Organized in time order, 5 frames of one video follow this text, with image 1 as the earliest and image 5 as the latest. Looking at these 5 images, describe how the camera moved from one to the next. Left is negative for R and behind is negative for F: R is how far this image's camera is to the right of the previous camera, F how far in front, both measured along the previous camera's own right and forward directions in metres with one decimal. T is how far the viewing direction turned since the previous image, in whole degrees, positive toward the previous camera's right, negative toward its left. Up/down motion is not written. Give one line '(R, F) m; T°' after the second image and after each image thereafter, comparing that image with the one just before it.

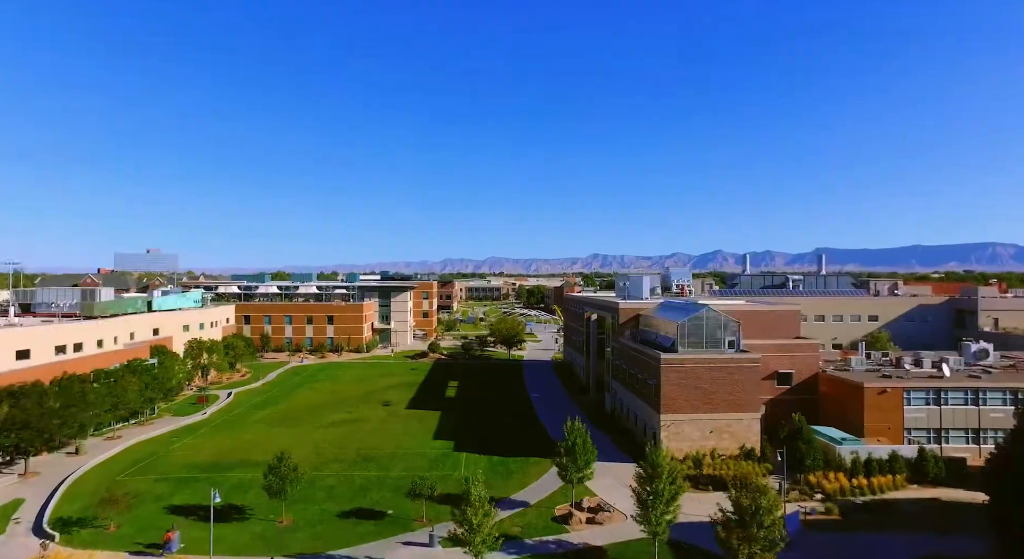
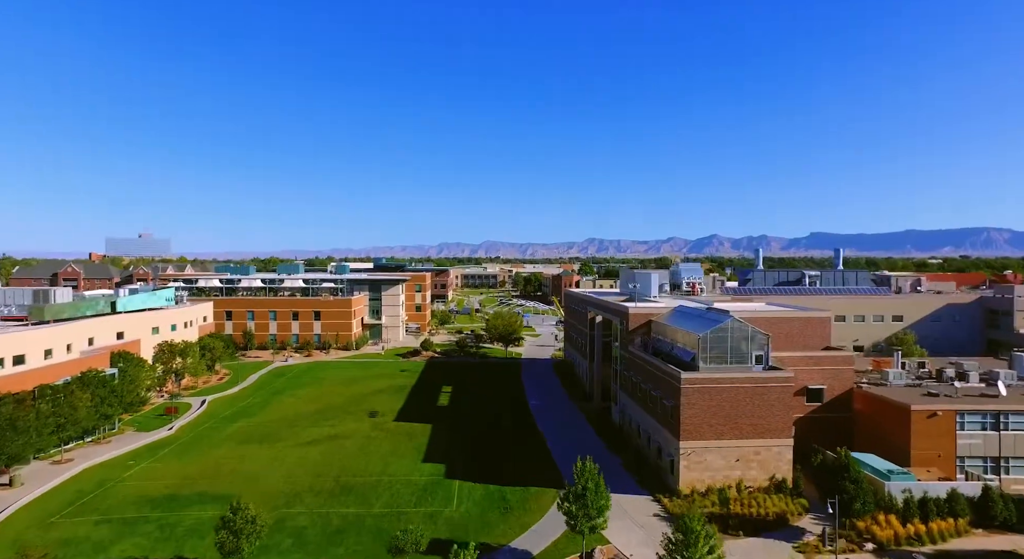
(-0.1, +3.4) m; 0°
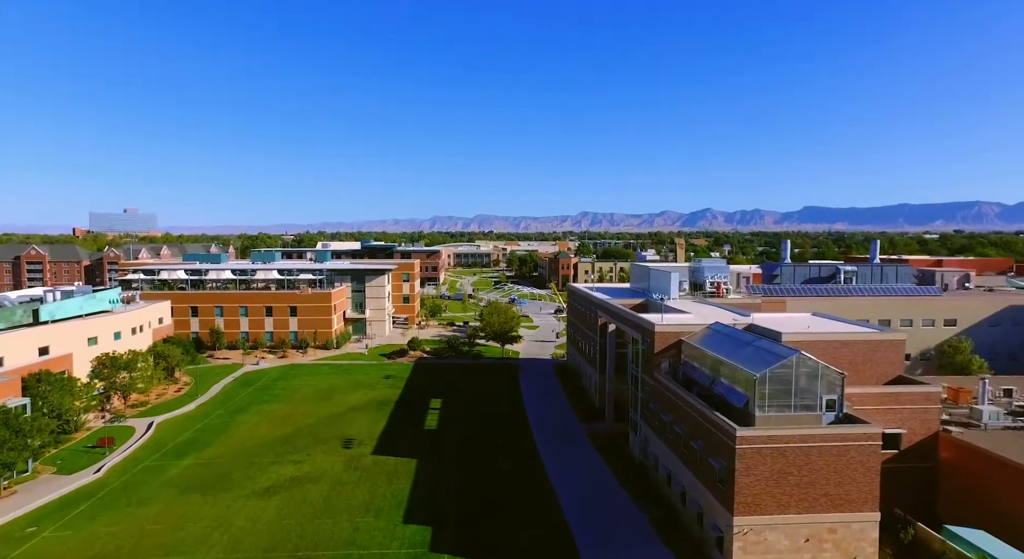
(-0.3, +5.7) m; +1°
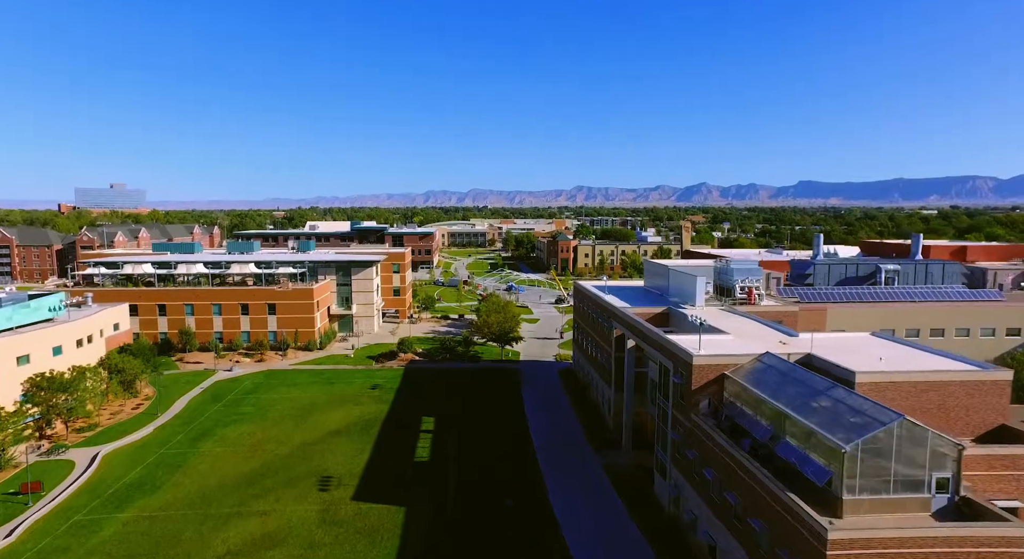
(-0.4, +4.8) m; +1°
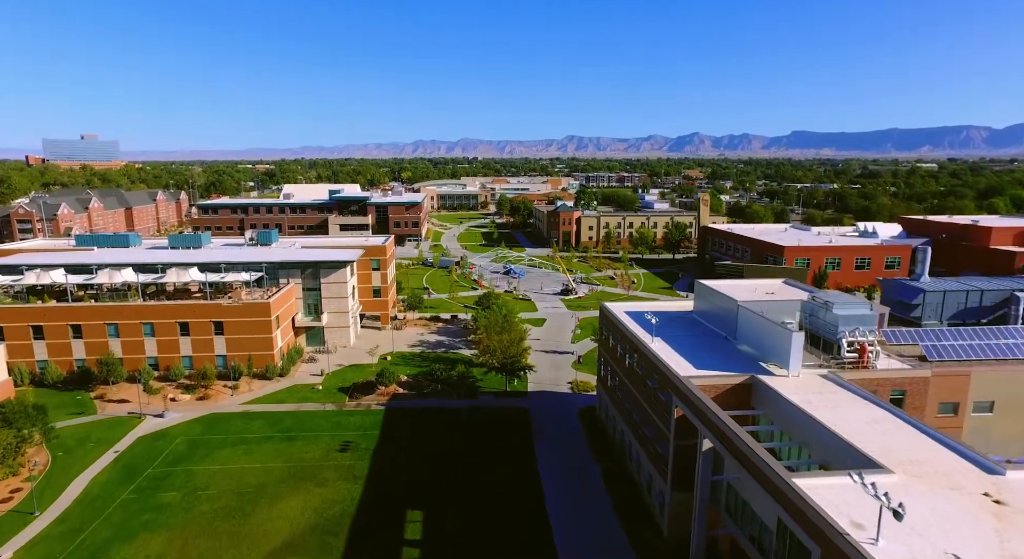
(-1.1, +9.9) m; +1°
